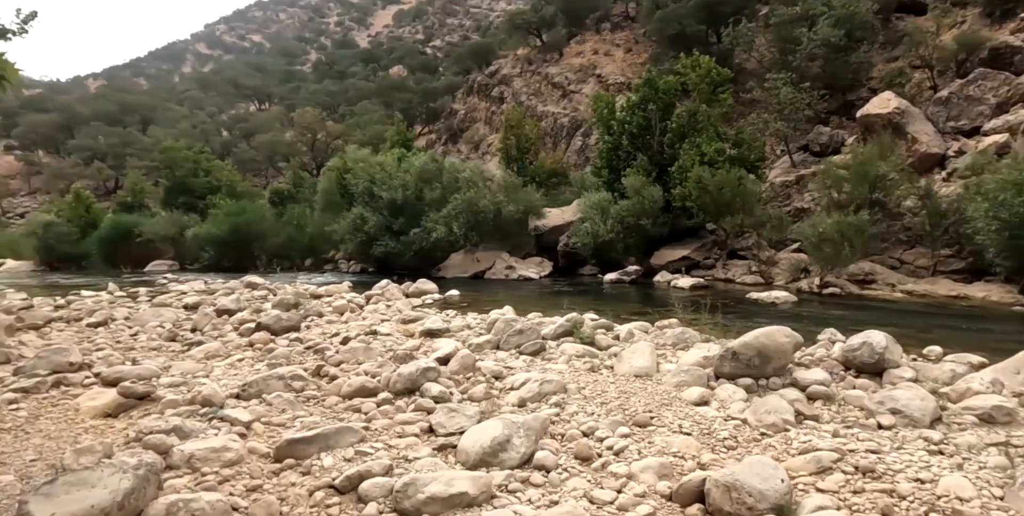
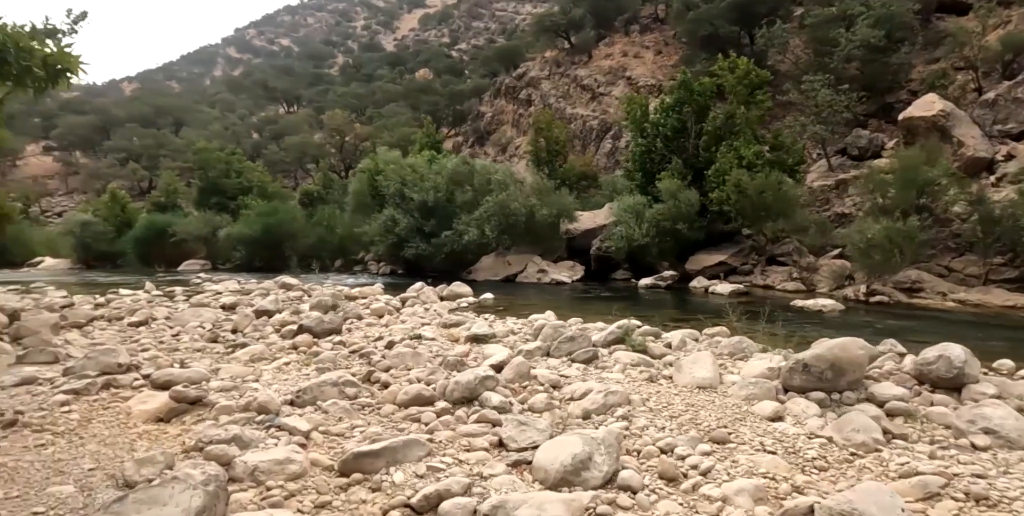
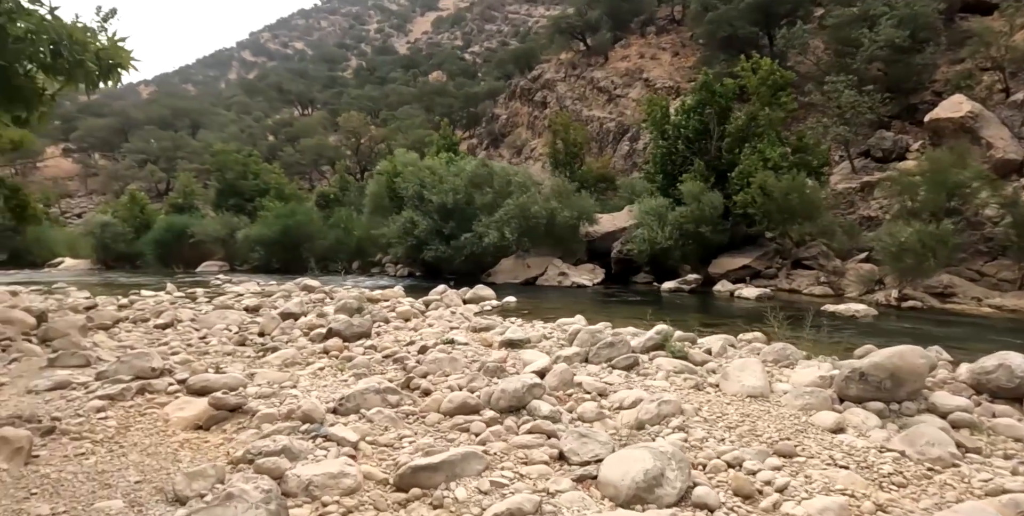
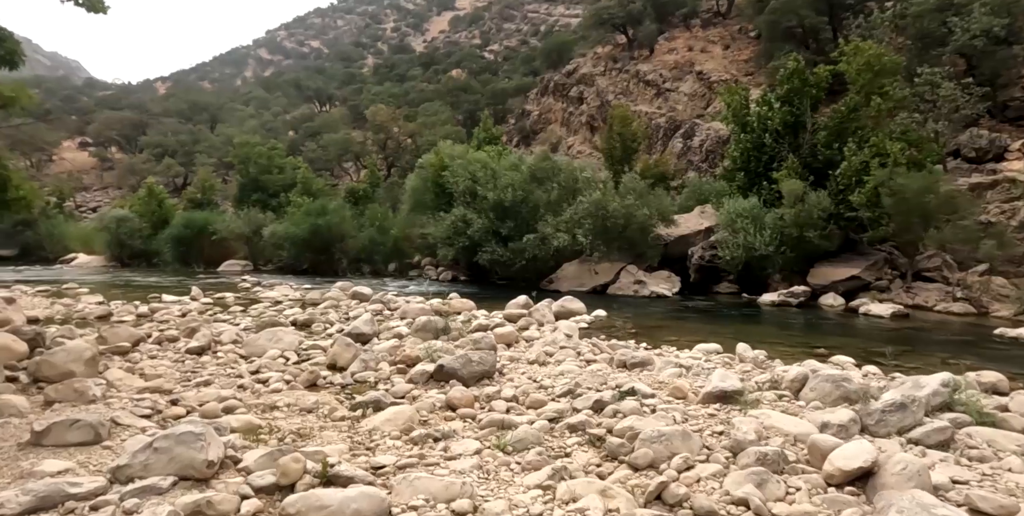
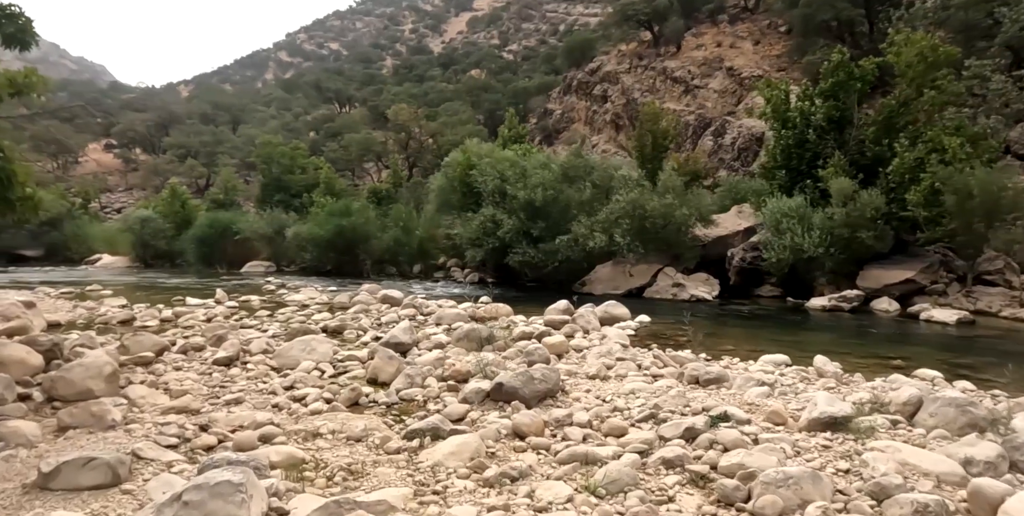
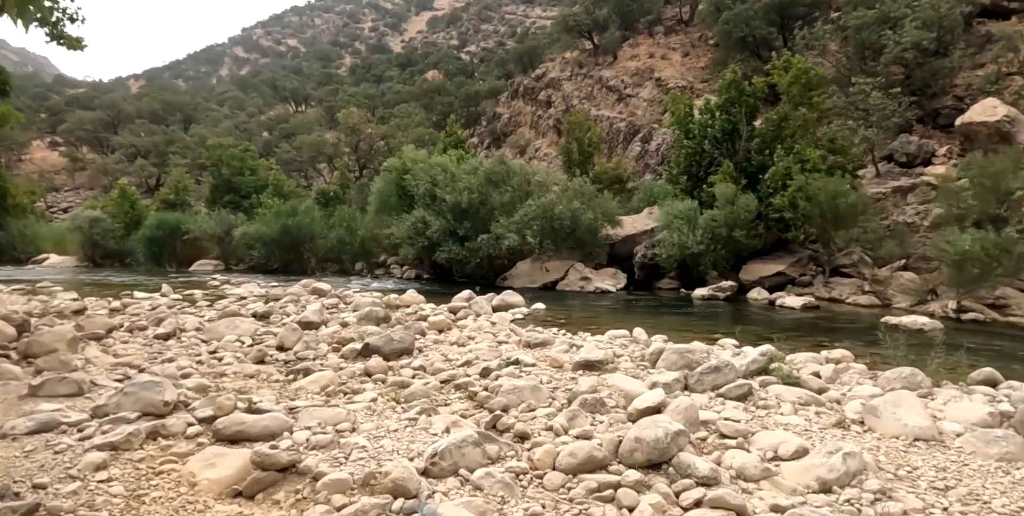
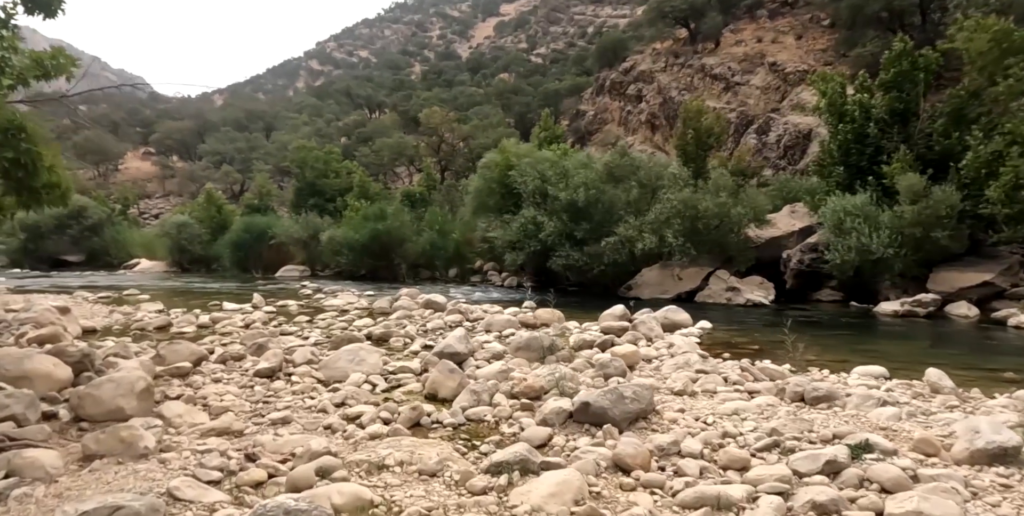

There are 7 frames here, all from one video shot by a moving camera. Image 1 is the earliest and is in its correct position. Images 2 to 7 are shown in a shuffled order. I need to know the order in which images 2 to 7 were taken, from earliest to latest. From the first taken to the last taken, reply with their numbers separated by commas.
2, 3, 6, 4, 5, 7
